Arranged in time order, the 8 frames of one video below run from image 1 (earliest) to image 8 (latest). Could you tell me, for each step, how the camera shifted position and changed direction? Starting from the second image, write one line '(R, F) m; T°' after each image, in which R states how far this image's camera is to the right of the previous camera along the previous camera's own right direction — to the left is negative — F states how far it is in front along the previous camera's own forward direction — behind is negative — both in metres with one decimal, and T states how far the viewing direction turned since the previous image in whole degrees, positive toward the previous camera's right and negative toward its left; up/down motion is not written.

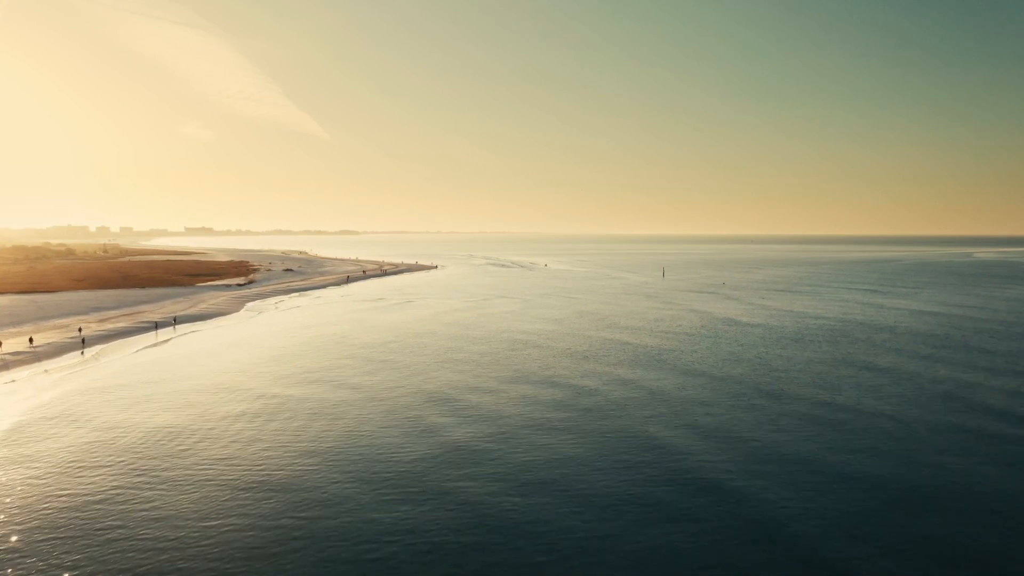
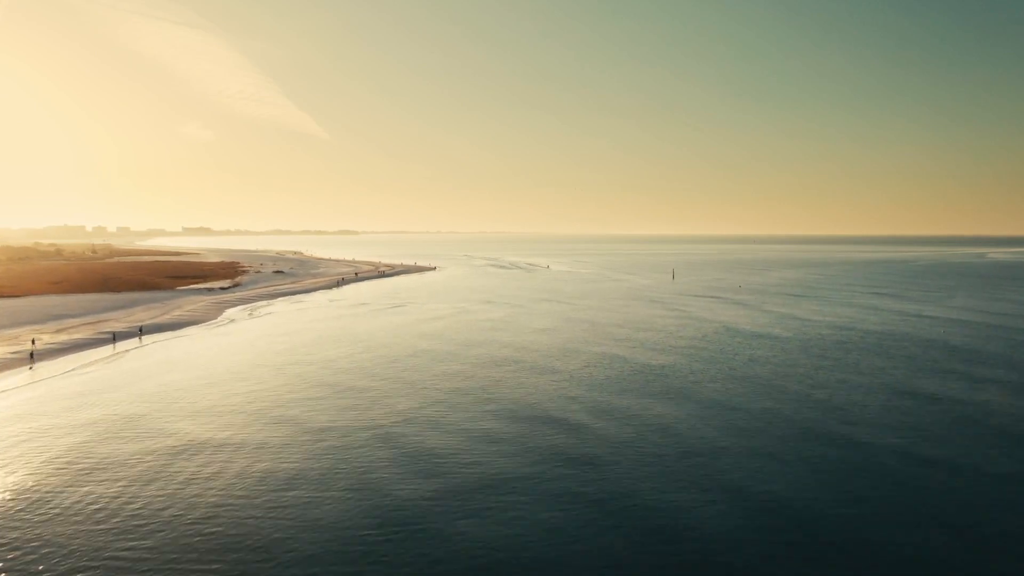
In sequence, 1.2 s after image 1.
(-0.2, +5.3) m; 0°
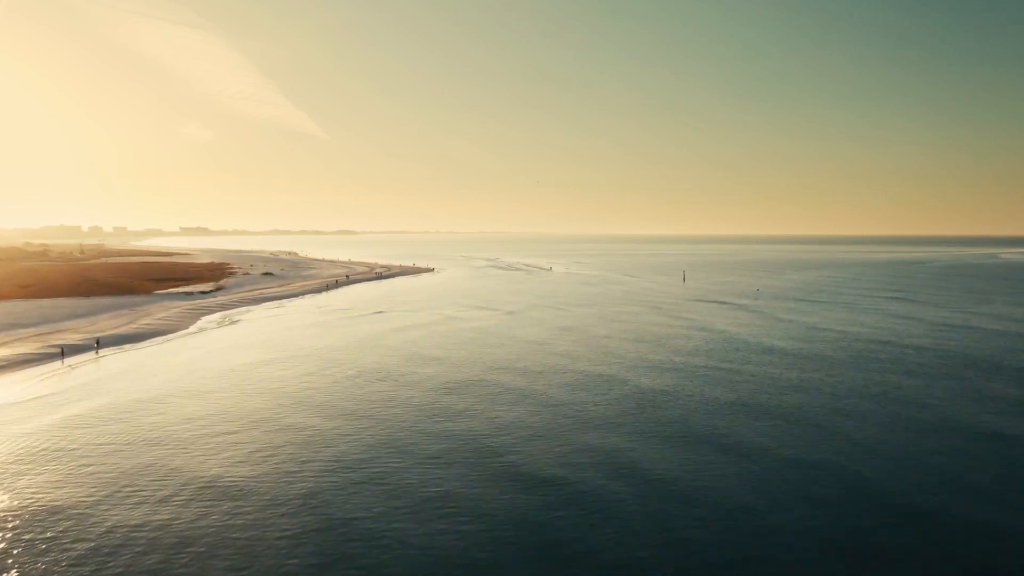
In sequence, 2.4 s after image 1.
(-0.3, +5.4) m; 0°
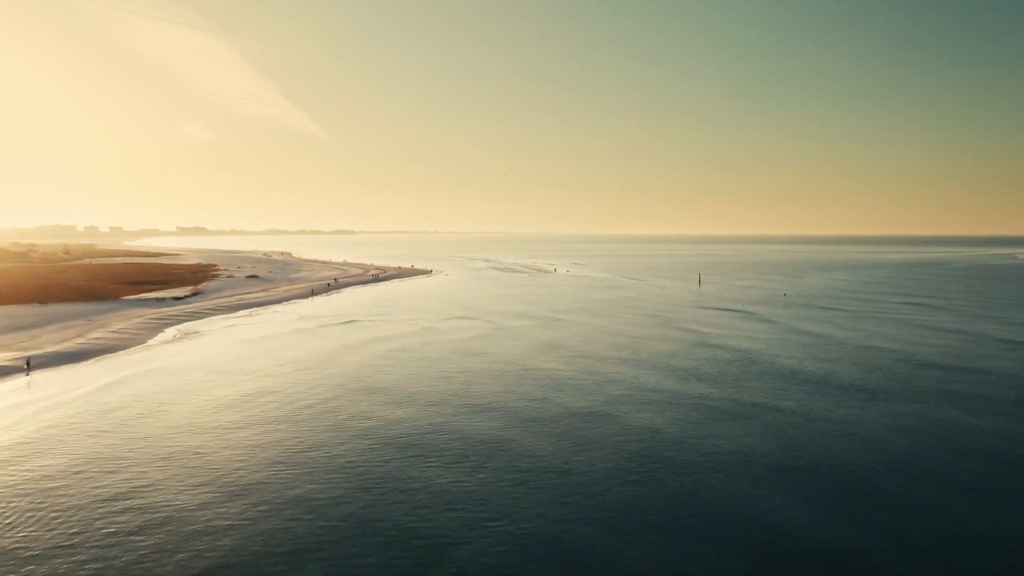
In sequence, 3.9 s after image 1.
(-0.6, +6.9) m; 0°
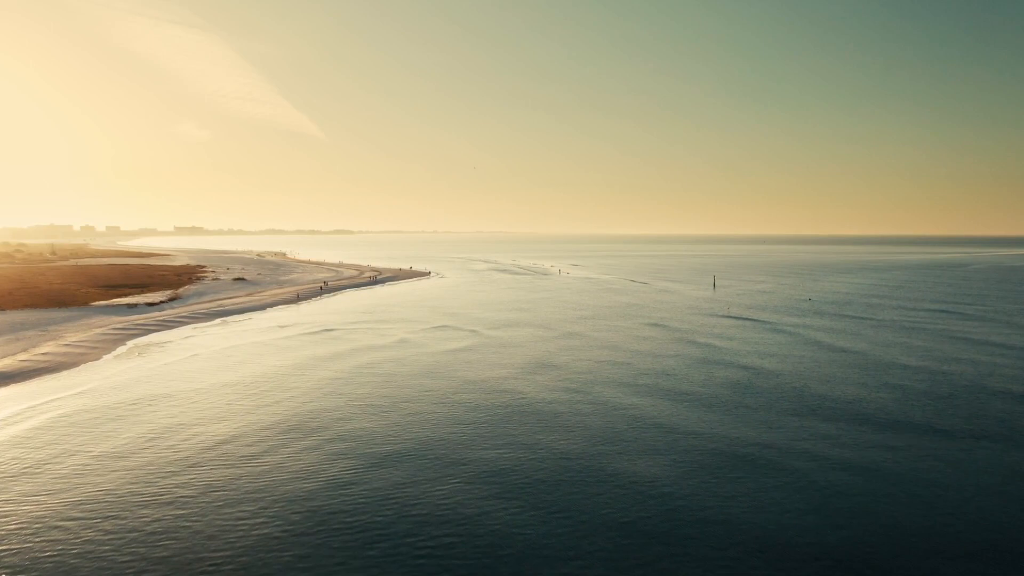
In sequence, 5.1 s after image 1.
(-0.6, +5.7) m; 0°
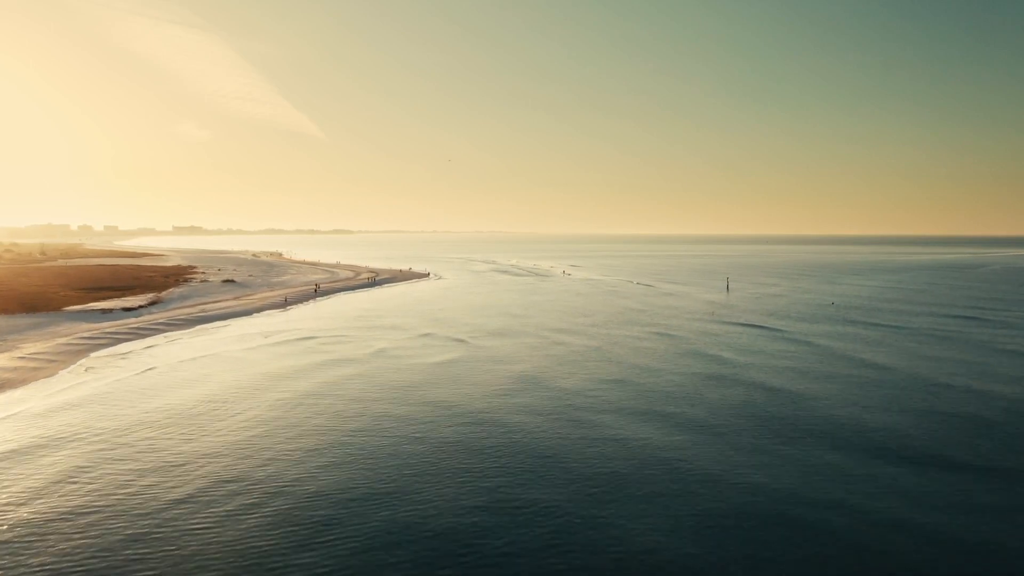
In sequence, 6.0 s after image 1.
(-0.5, +4.3) m; 0°
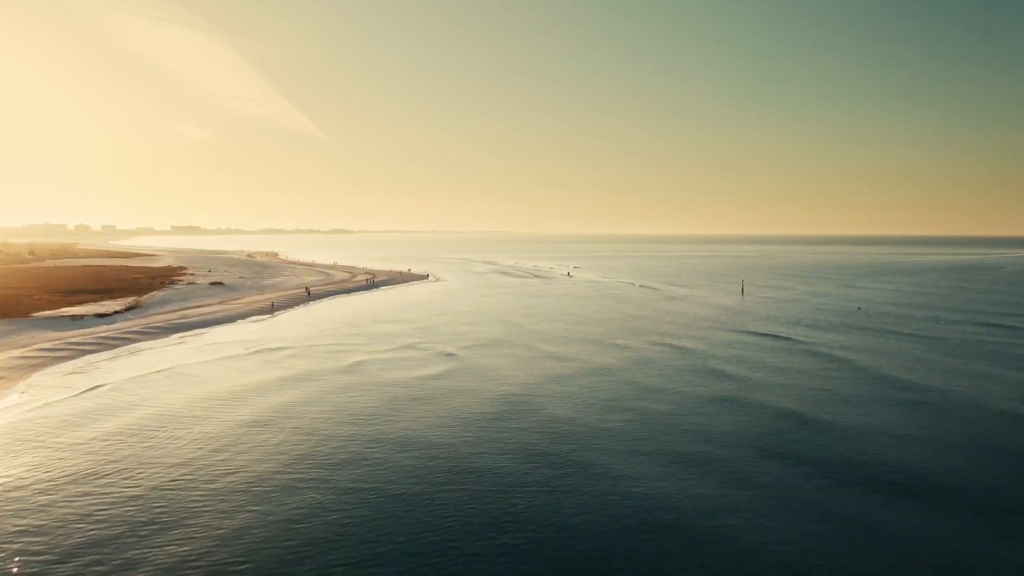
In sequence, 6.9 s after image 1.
(-0.5, +4.4) m; 0°
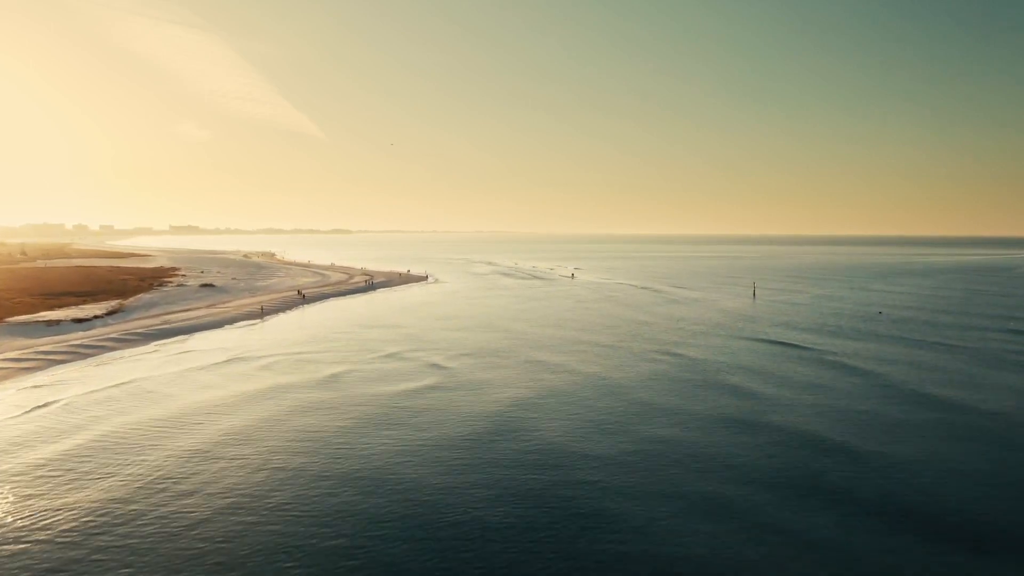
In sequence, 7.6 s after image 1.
(-0.4, +3.2) m; 0°
